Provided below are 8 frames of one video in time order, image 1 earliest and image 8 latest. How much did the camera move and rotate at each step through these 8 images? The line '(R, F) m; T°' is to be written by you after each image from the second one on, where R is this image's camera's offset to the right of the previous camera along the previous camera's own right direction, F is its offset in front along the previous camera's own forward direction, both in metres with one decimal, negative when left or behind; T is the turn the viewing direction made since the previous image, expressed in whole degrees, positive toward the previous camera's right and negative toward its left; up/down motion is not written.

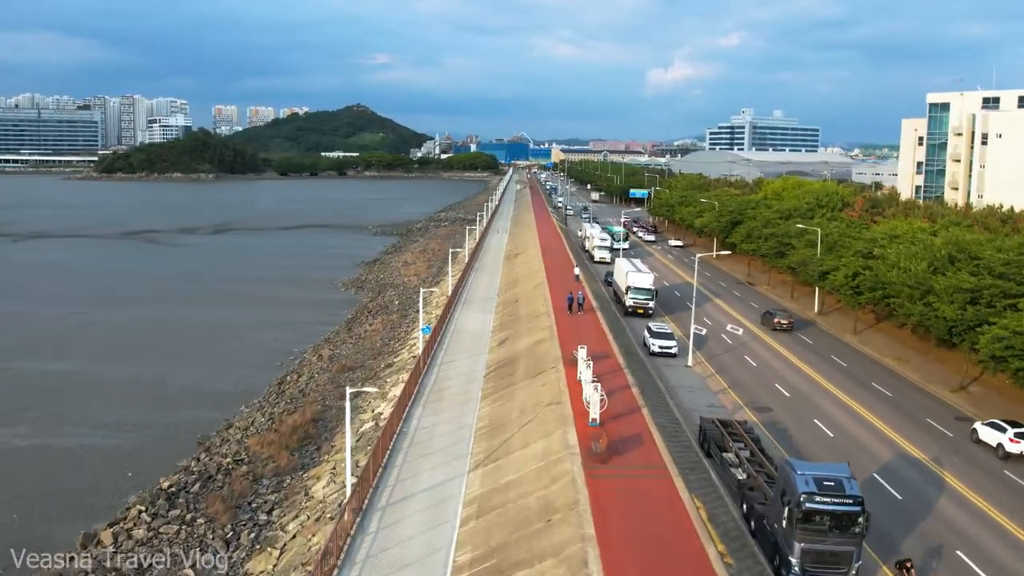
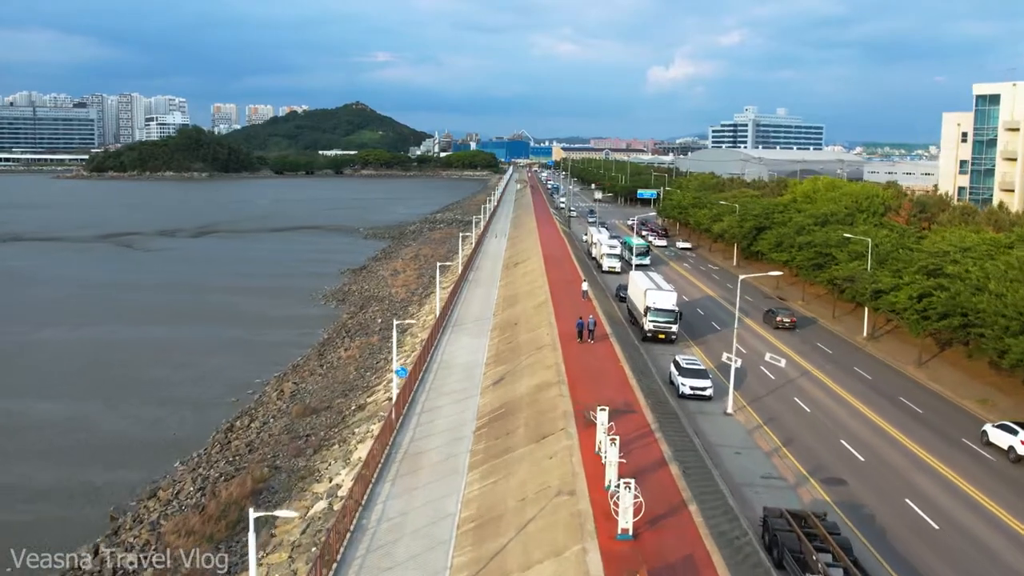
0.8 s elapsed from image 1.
(+0.1, +7.3) m; 0°
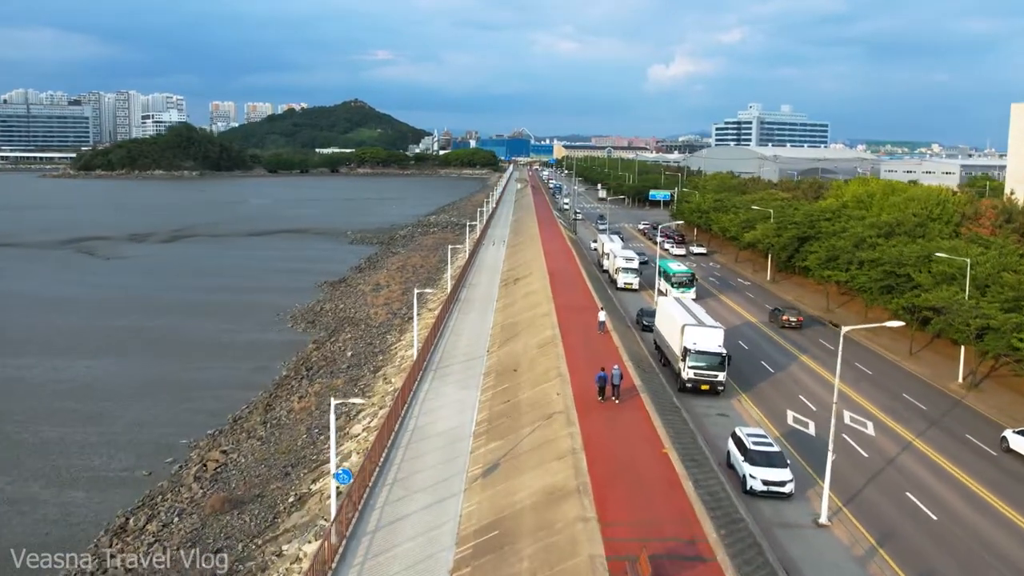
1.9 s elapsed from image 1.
(+0.1, +9.4) m; 0°
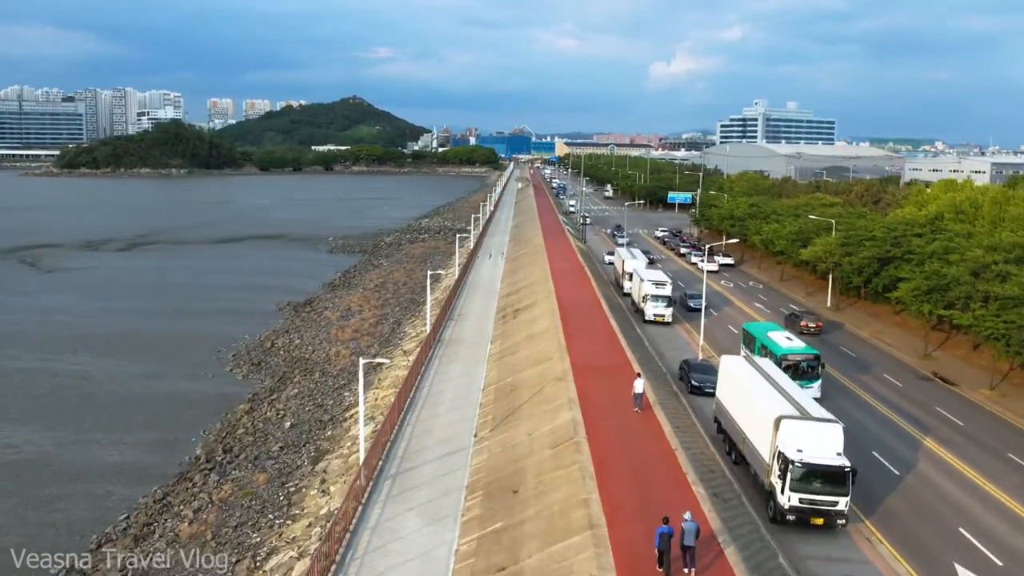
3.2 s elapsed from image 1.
(+0.1, +11.6) m; 0°
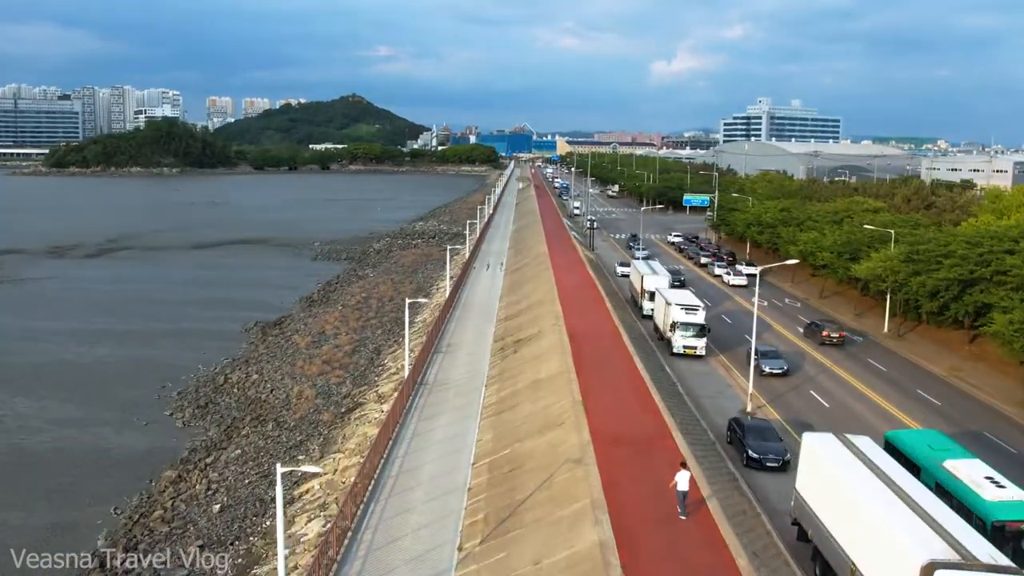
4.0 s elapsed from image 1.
(0.0, +7.5) m; 0°
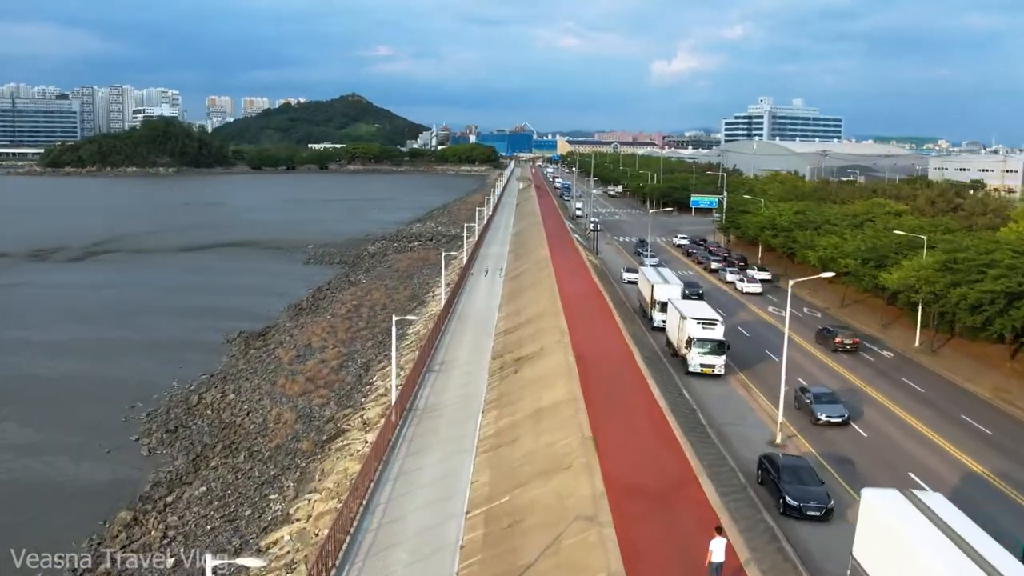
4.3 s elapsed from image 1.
(0.0, +3.2) m; 0°
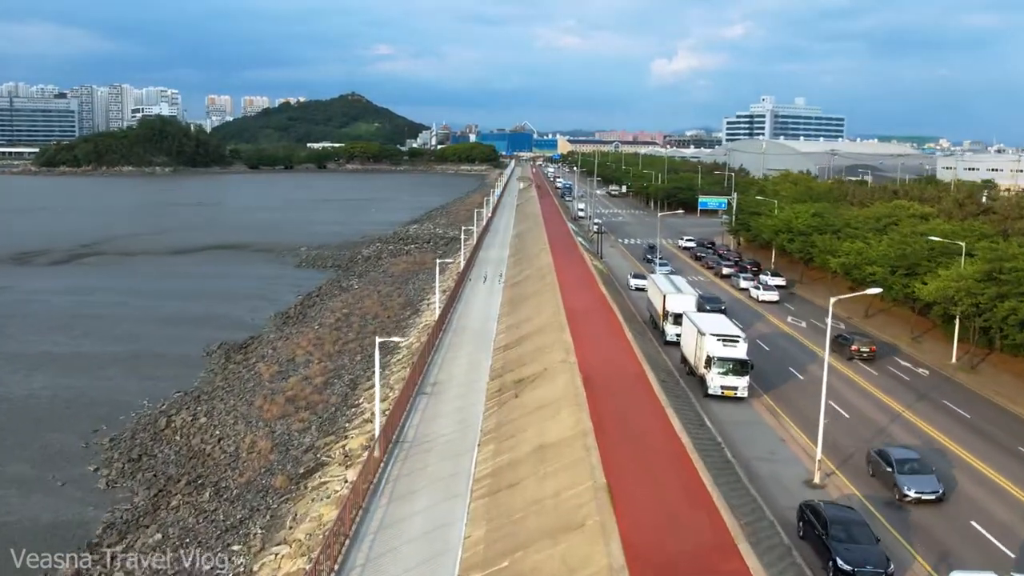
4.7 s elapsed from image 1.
(0.0, +3.2) m; 0°
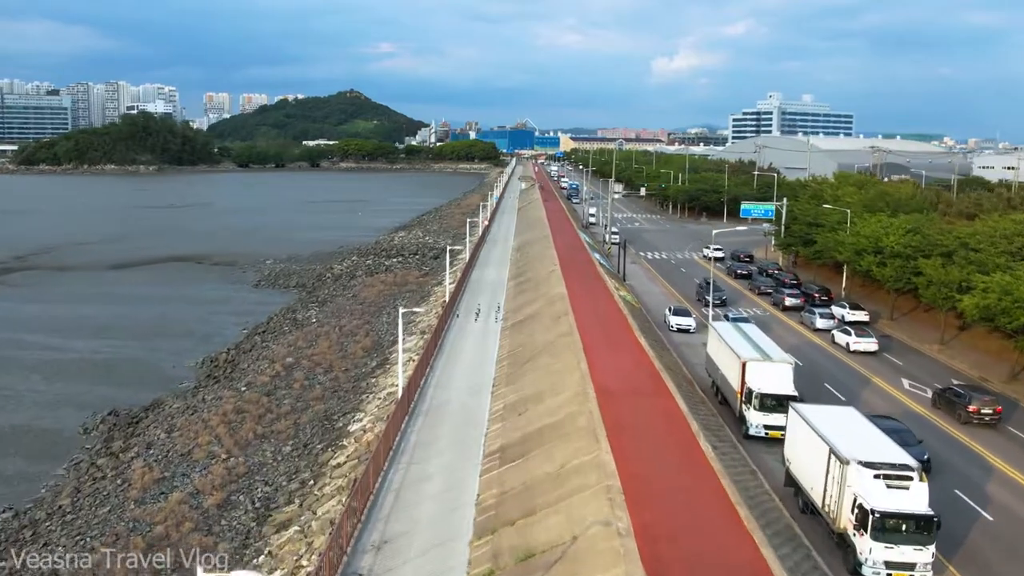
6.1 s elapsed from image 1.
(0.0, +12.8) m; 0°
